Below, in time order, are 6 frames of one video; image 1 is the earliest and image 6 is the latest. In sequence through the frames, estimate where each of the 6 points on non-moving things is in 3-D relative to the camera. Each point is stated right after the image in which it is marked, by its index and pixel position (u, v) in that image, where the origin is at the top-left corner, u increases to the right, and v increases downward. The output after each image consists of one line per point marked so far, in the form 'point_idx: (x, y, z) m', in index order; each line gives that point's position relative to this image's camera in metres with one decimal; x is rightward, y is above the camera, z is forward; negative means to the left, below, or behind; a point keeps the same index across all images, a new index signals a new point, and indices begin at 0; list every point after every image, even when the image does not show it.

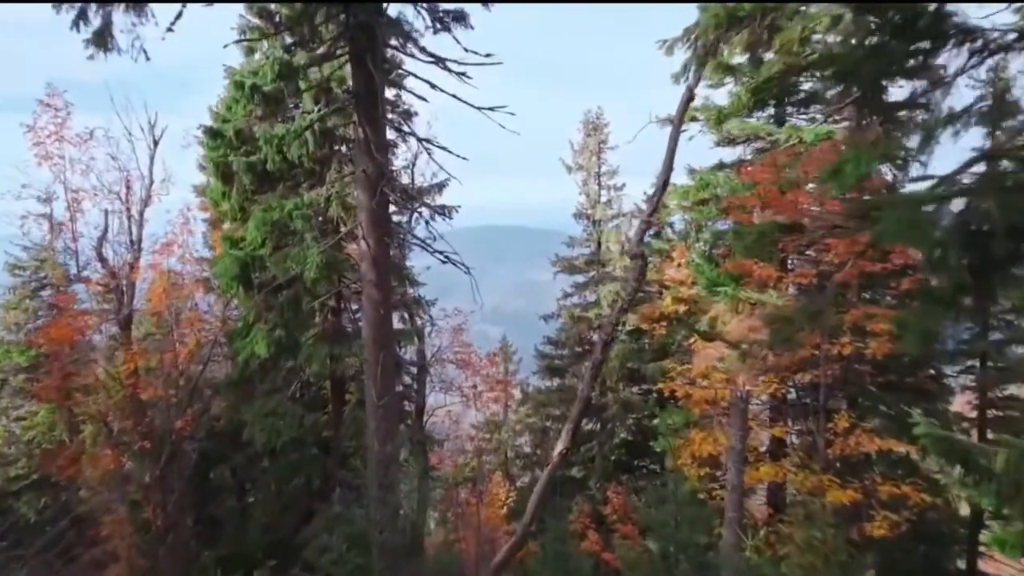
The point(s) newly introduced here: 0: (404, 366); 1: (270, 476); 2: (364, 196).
0: (-2.0, -1.5, +13.4) m
1: (-4.5, -3.6, +13.4) m
2: (-1.8, +1.1, +8.6) m
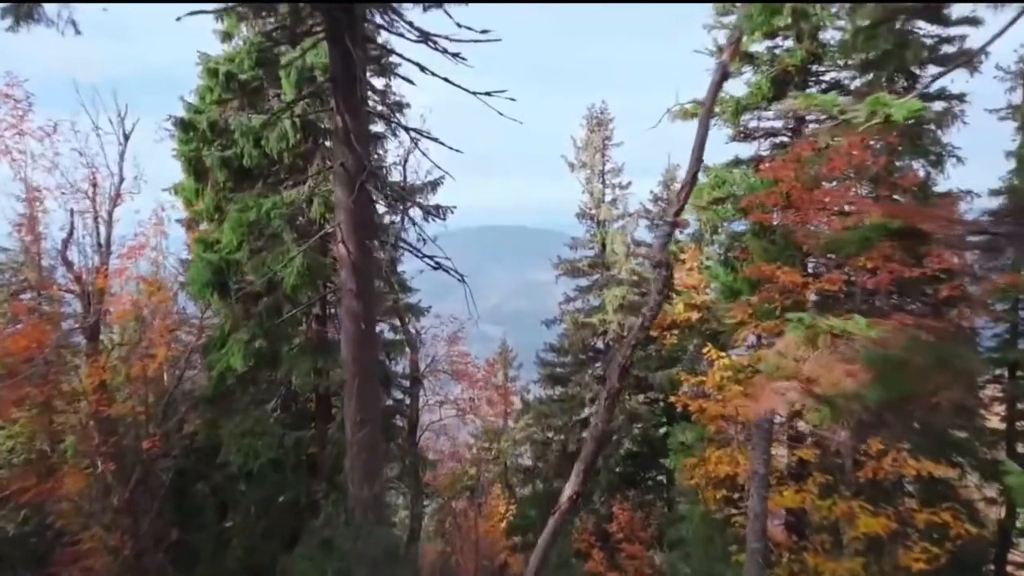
0: (-2.0, -1.6, +12.4) m
1: (-4.5, -3.7, +12.4) m
2: (-1.8, +1.0, +7.6) m
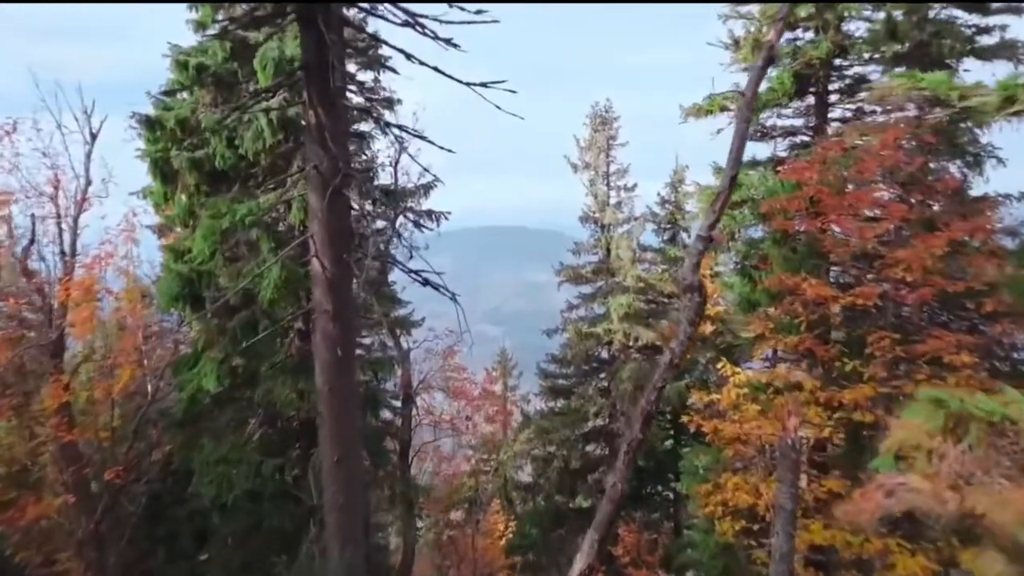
0: (-2.0, -1.8, +11.4) m
1: (-4.5, -3.9, +11.4) m
2: (-1.8, +0.8, +6.6) m
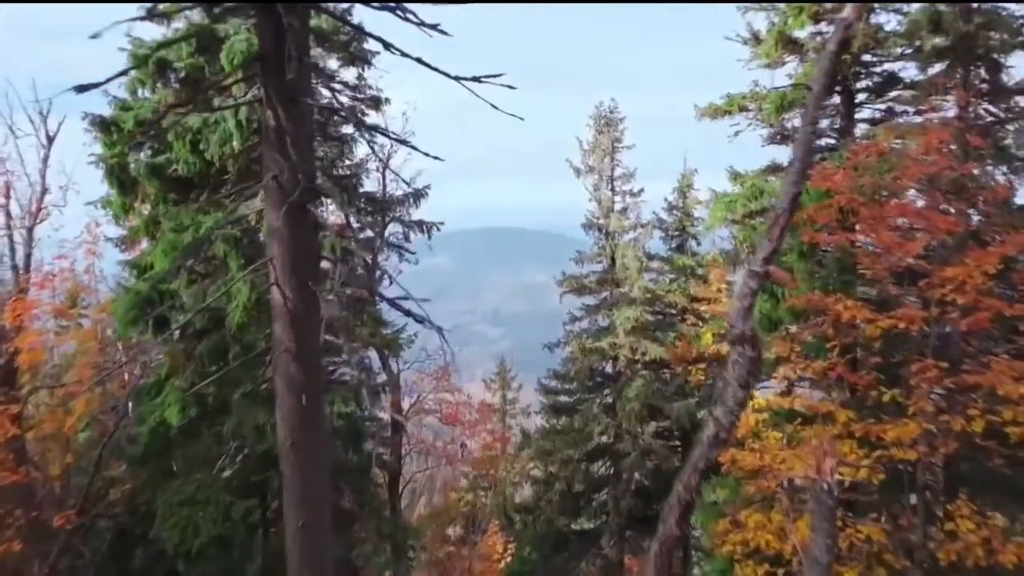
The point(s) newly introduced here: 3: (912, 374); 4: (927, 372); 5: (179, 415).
0: (-2.0, -2.1, +10.3) m
1: (-4.6, -4.2, +10.3) m
2: (-1.8, +0.5, +5.5) m
3: (+4.8, -1.0, +8.6) m
4: (+5.0, -1.0, +8.5) m
5: (-4.3, -1.6, +9.2) m
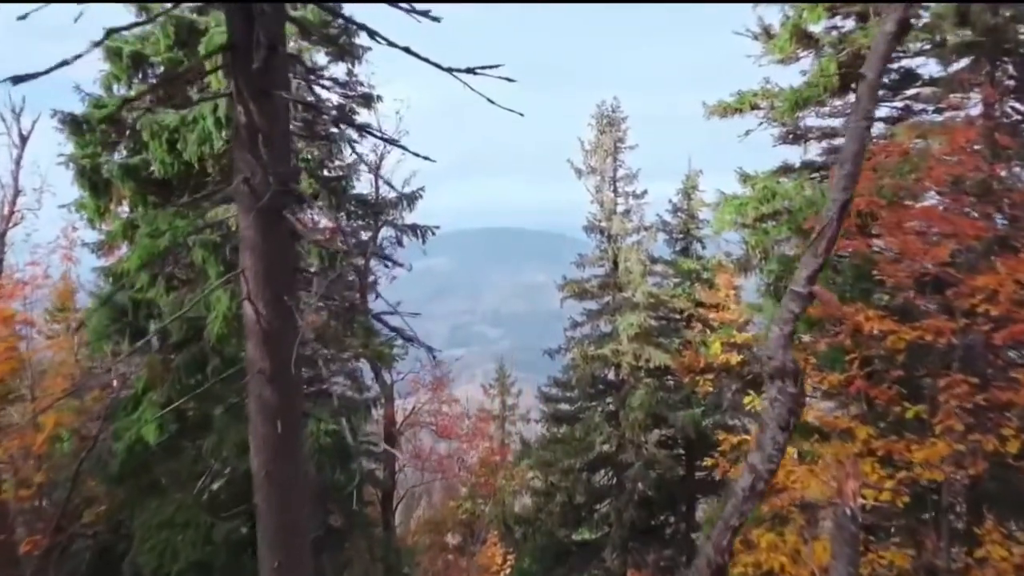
0: (-2.1, -2.2, +9.7) m
1: (-4.6, -4.3, +9.7) m
2: (-1.8, +0.4, +4.9) m
3: (+4.8, -1.1, +8.1) m
4: (+4.9, -1.1, +8.0) m
5: (-4.3, -1.7, +8.6) m
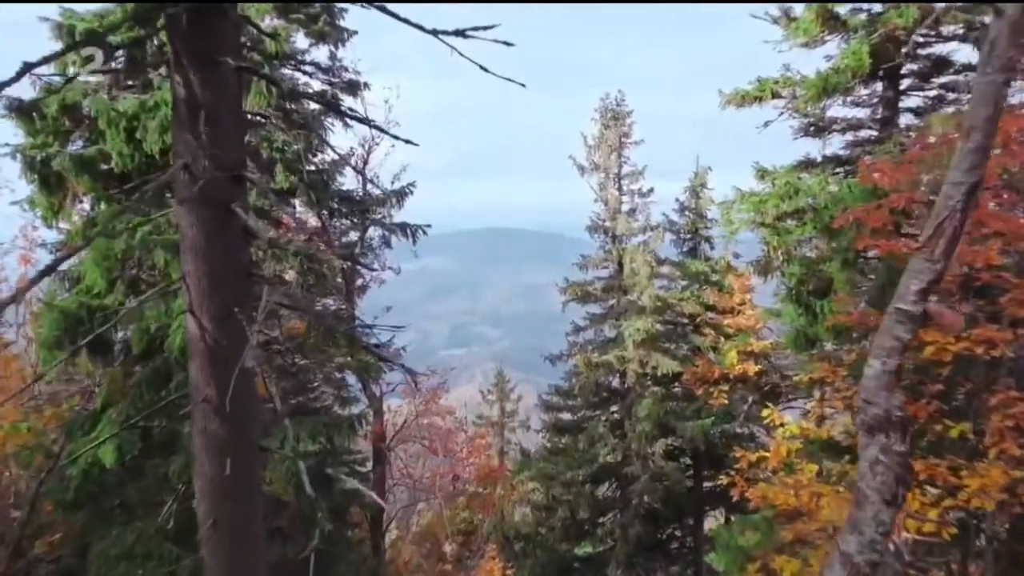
0: (-2.1, -2.2, +8.9) m
1: (-4.6, -4.3, +8.9) m
2: (-1.8, +0.4, +4.1) m
3: (+4.8, -1.2, +7.2) m
4: (+4.9, -1.2, +7.1) m
5: (-4.3, -1.8, +7.8) m
